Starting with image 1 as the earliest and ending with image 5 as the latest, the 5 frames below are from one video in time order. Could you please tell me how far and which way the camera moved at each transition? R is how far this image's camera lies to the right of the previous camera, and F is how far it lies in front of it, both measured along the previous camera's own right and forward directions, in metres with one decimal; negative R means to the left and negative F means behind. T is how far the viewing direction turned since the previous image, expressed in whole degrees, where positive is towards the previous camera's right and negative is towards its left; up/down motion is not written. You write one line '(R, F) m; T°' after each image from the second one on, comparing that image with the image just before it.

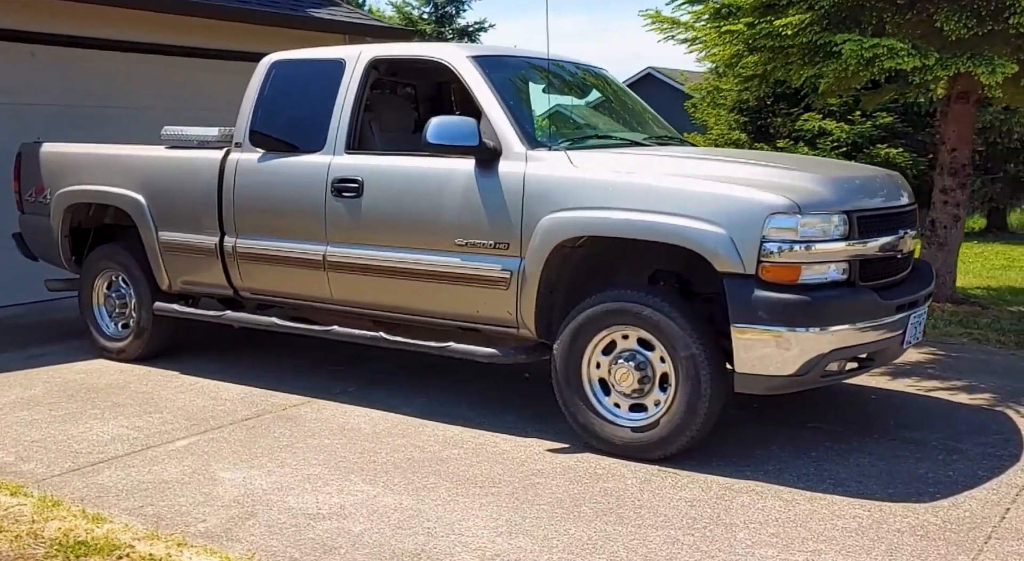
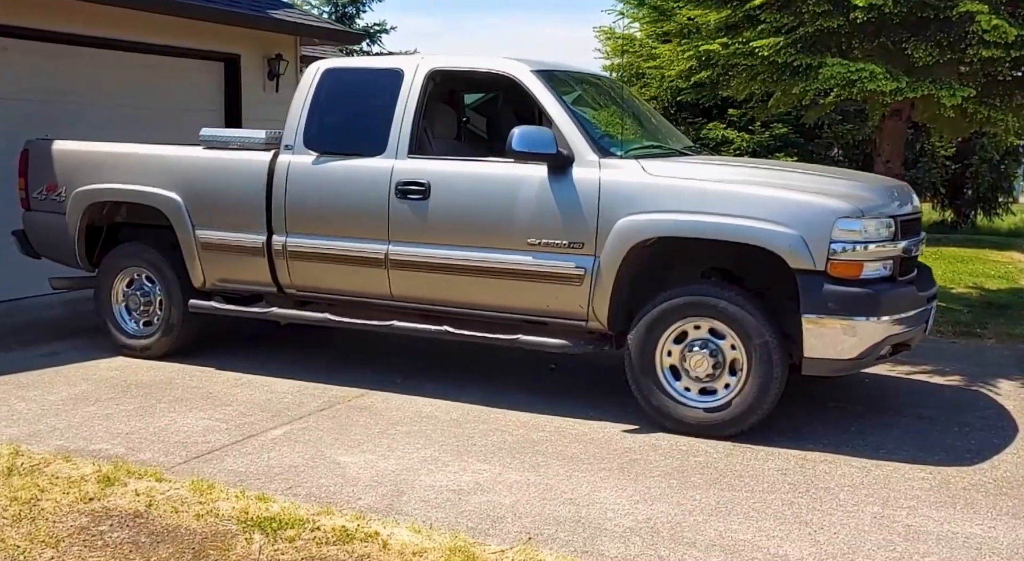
(-1.2, -0.4) m; +8°
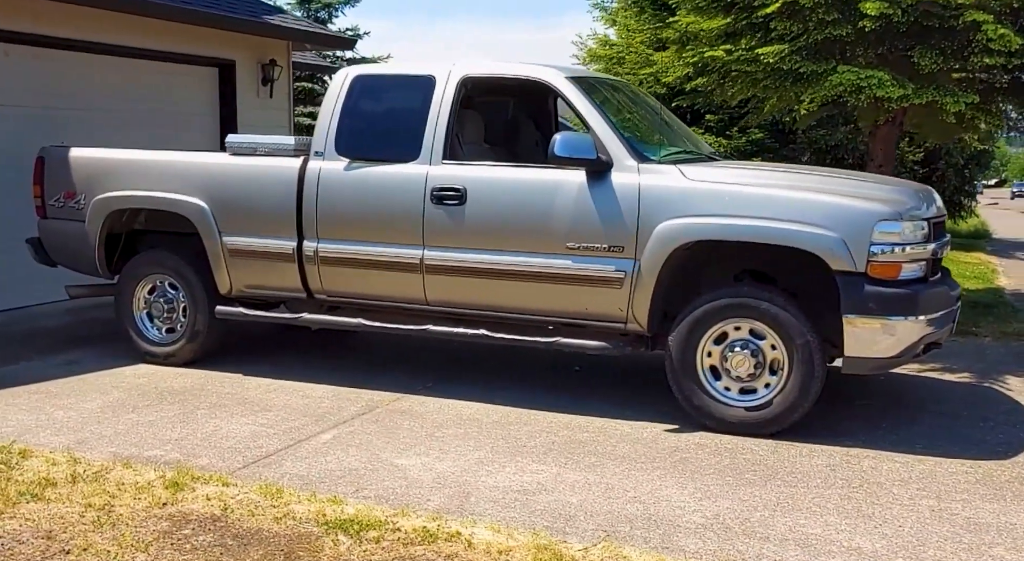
(-0.5, -0.1) m; +2°
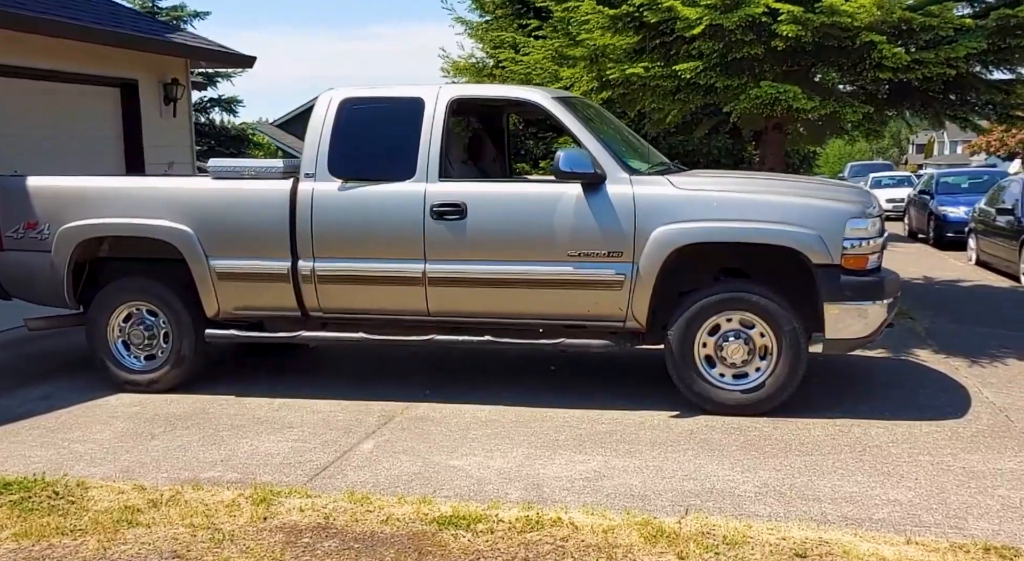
(-1.1, -0.3) m; +10°
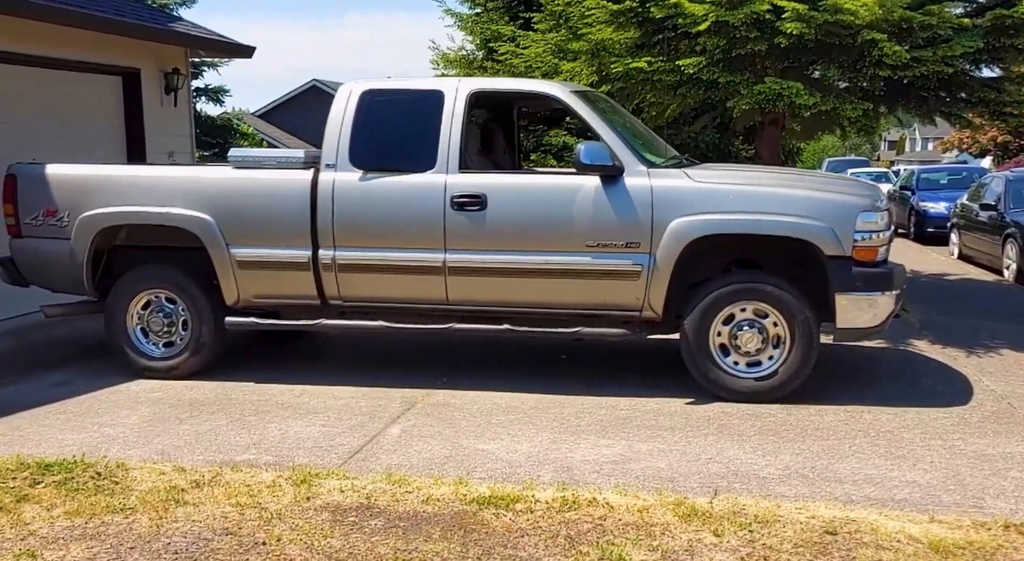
(-0.3, -0.1) m; +1°
